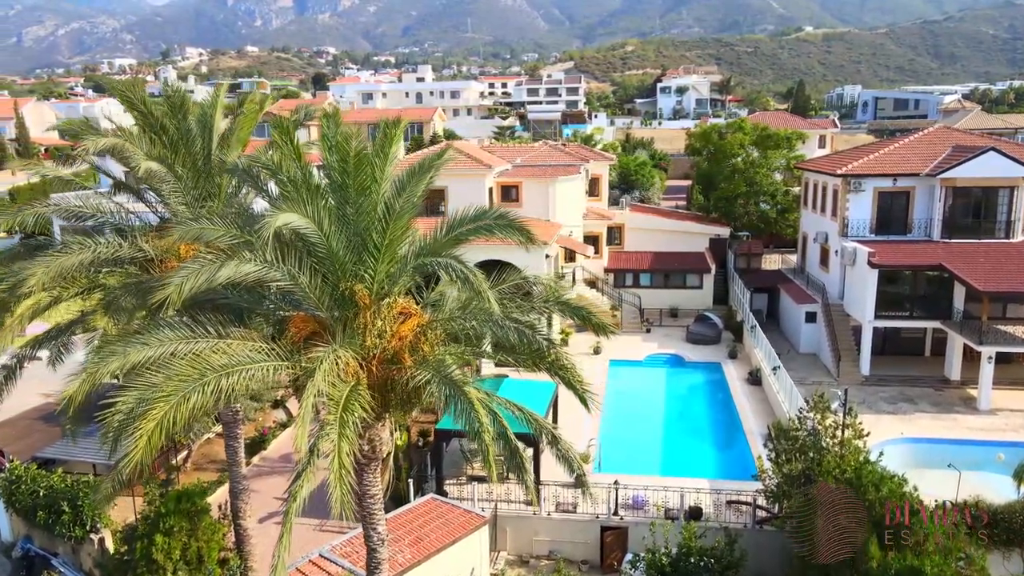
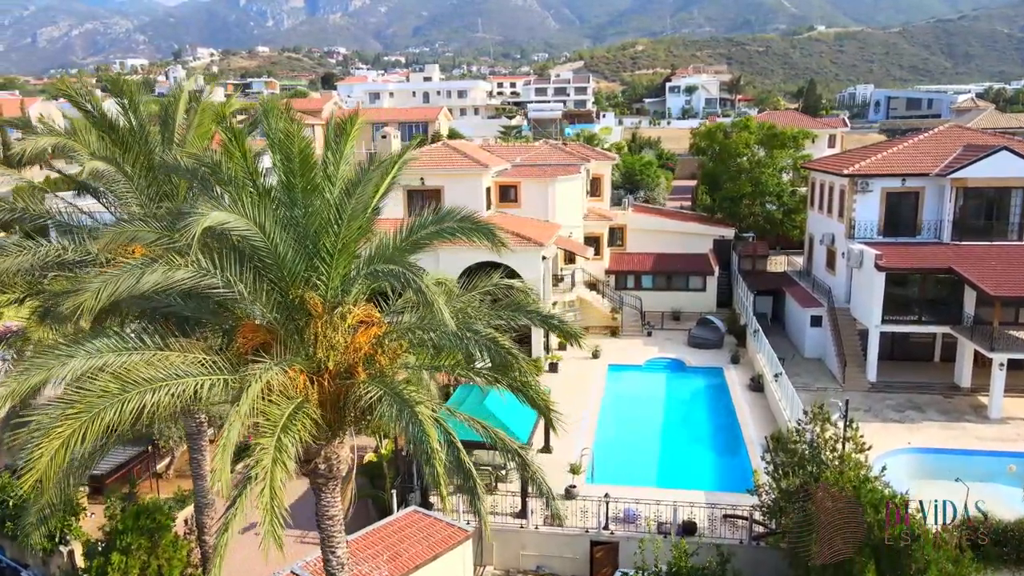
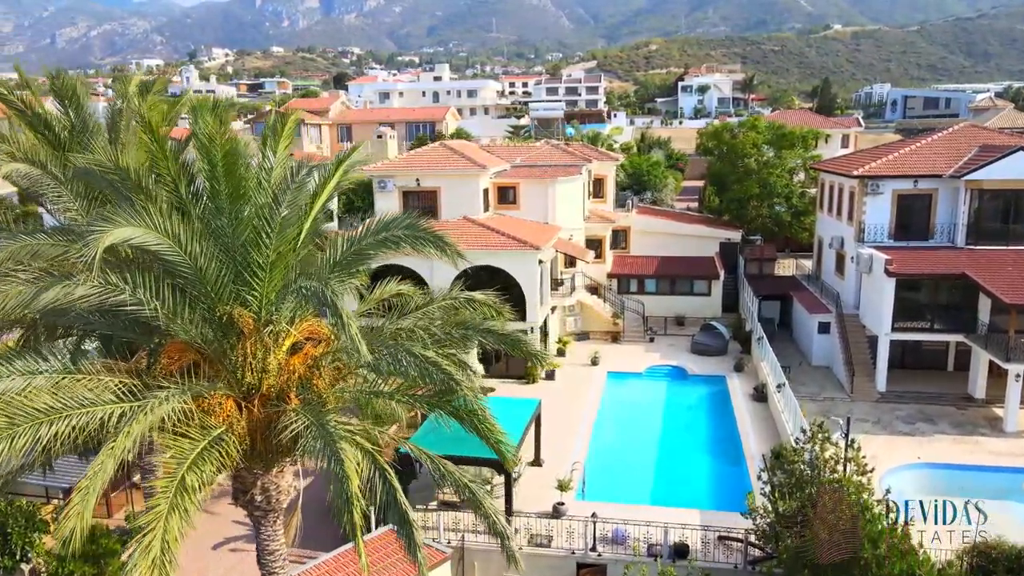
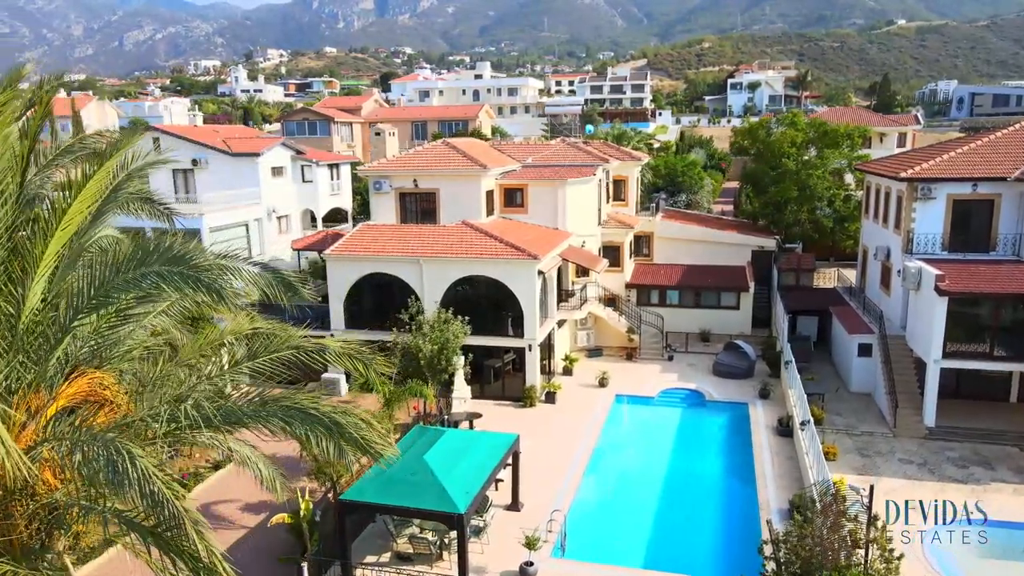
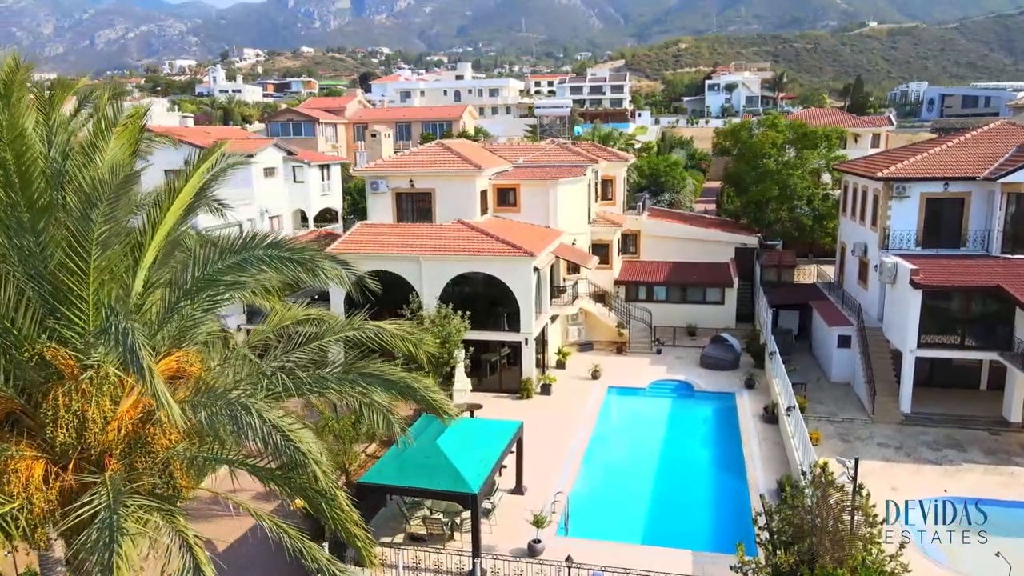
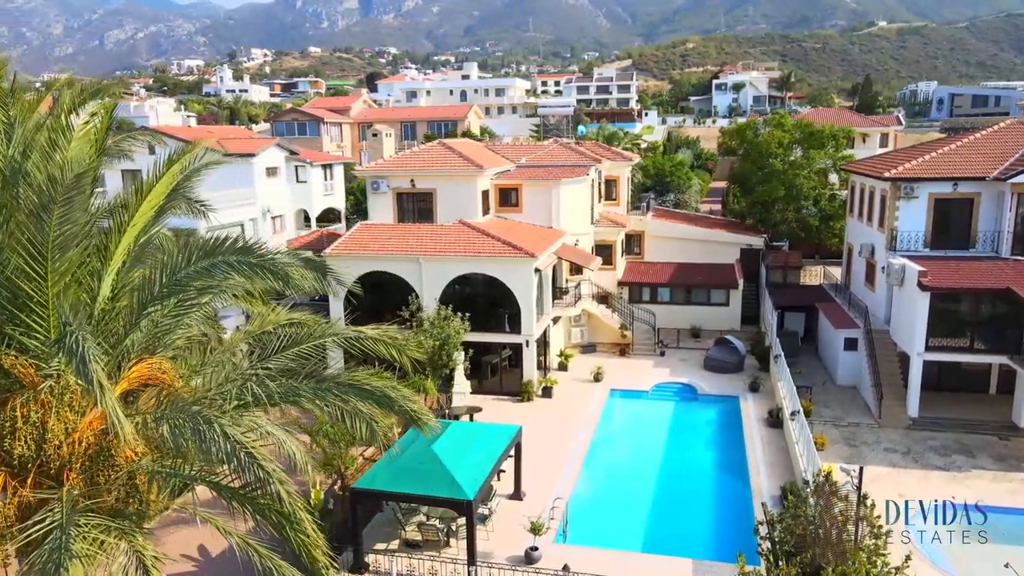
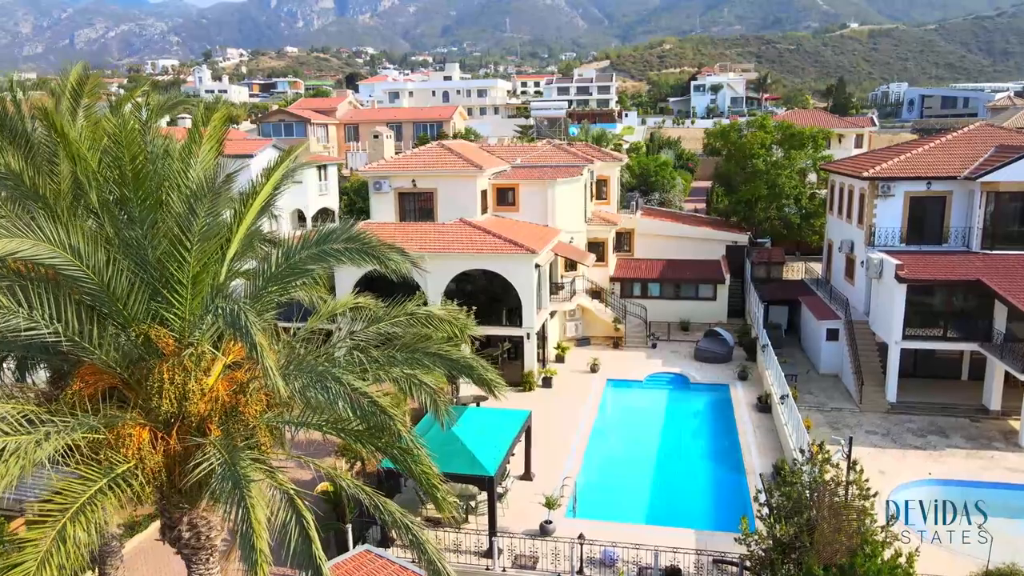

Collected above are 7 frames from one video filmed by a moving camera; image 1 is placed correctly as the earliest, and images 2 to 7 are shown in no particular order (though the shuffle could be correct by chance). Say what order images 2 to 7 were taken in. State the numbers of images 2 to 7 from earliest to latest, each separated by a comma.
2, 3, 7, 5, 6, 4
